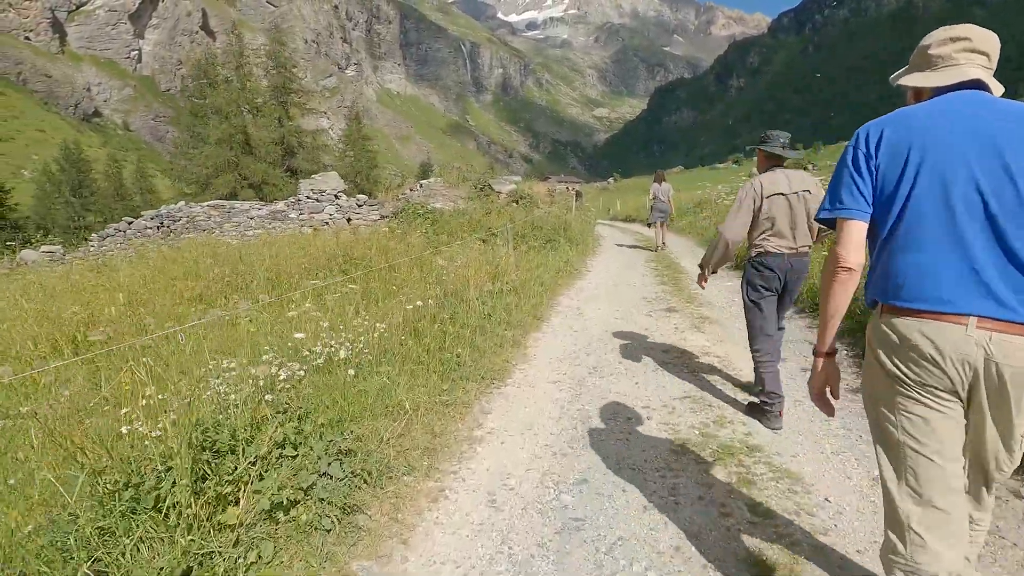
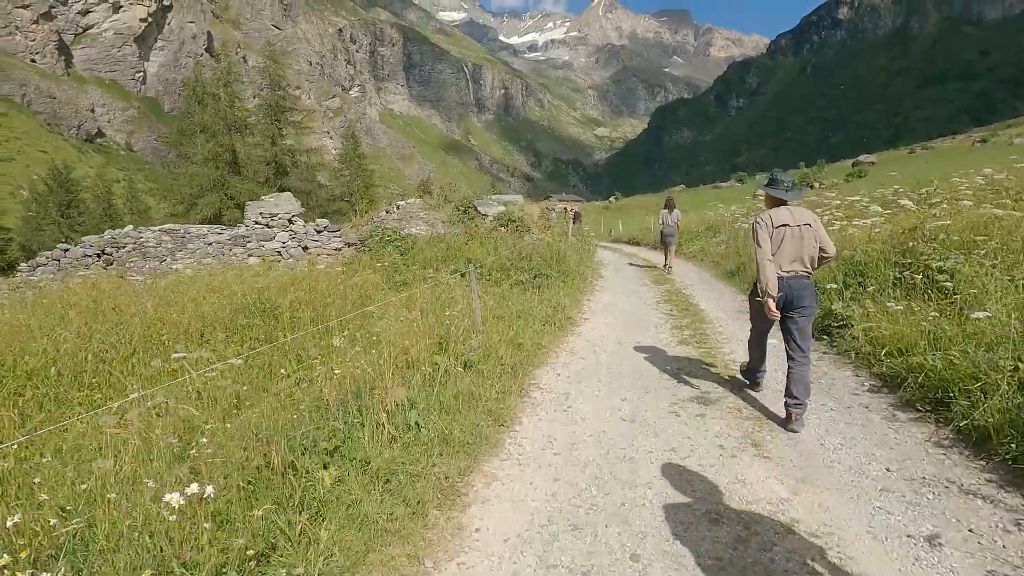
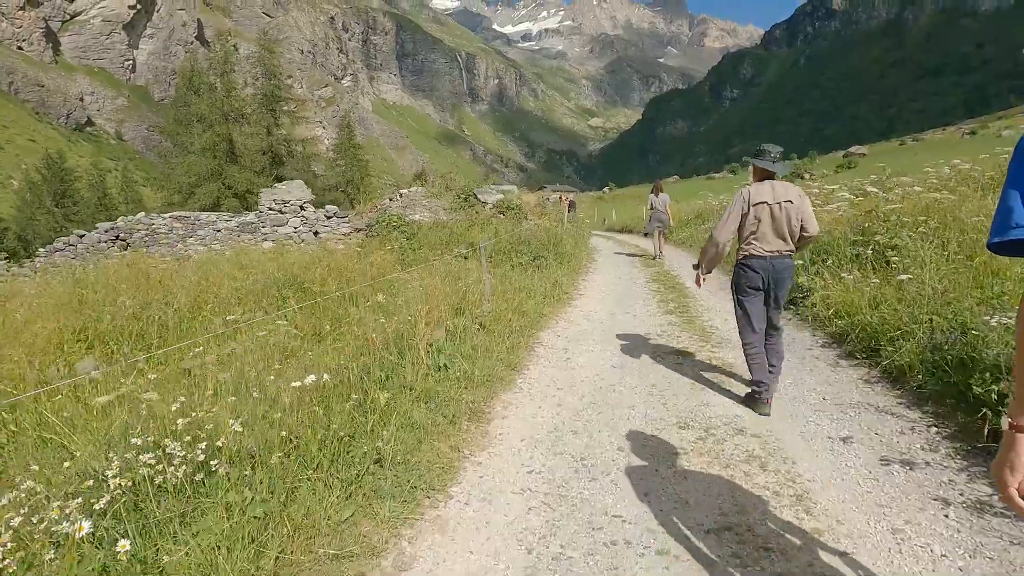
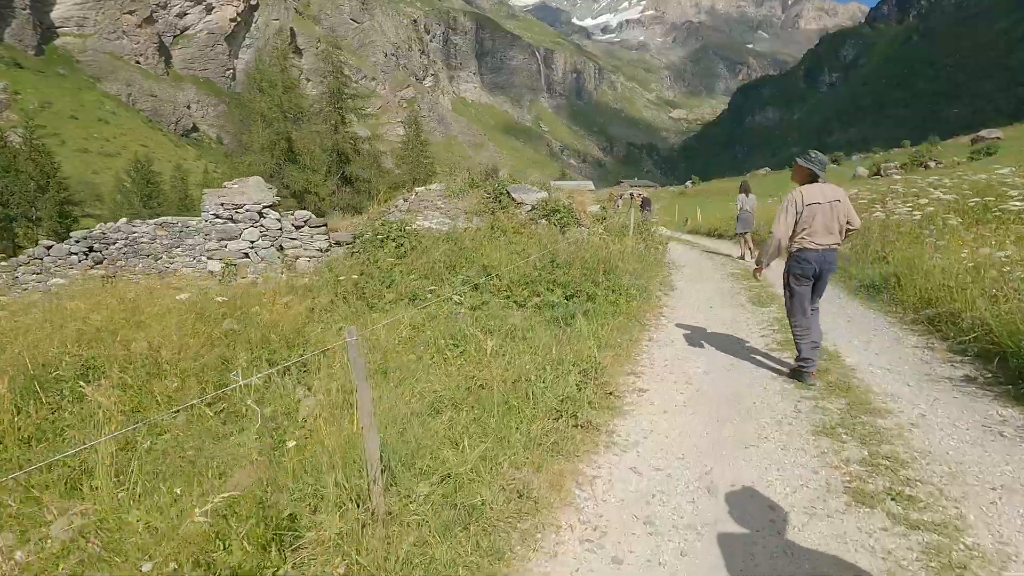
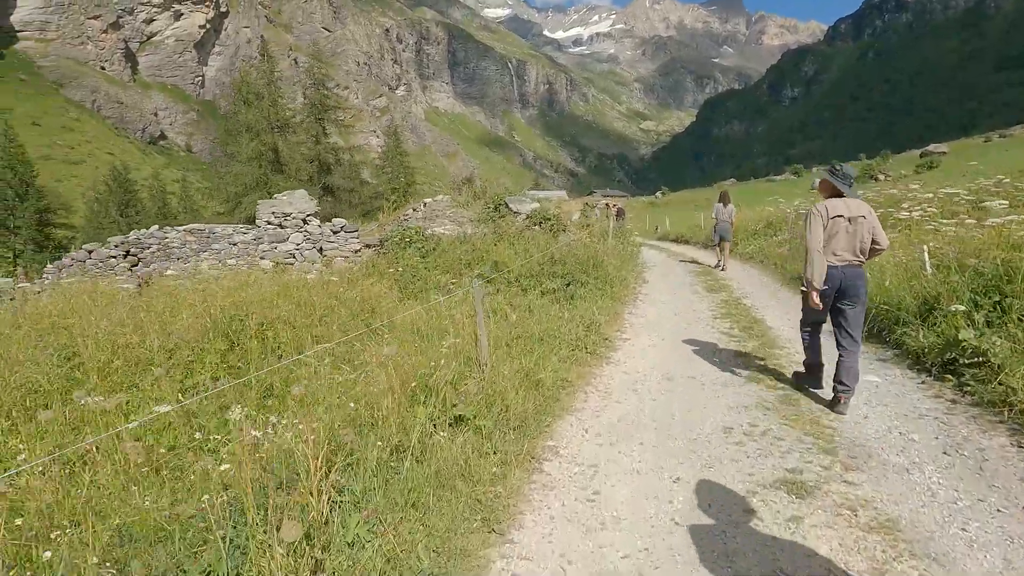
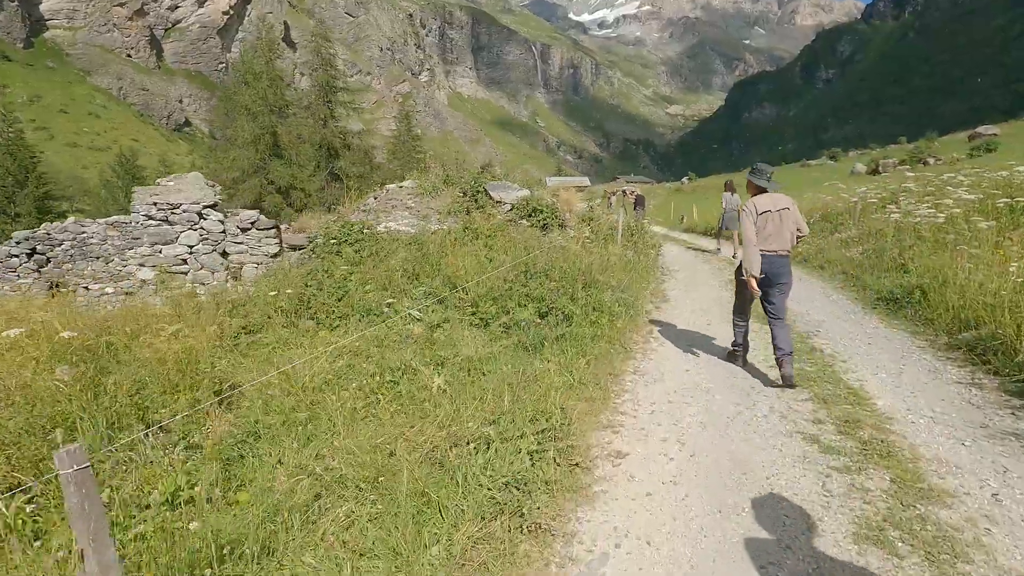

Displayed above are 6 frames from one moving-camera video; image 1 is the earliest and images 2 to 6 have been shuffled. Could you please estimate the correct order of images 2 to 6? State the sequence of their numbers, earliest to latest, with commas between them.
3, 2, 5, 4, 6
